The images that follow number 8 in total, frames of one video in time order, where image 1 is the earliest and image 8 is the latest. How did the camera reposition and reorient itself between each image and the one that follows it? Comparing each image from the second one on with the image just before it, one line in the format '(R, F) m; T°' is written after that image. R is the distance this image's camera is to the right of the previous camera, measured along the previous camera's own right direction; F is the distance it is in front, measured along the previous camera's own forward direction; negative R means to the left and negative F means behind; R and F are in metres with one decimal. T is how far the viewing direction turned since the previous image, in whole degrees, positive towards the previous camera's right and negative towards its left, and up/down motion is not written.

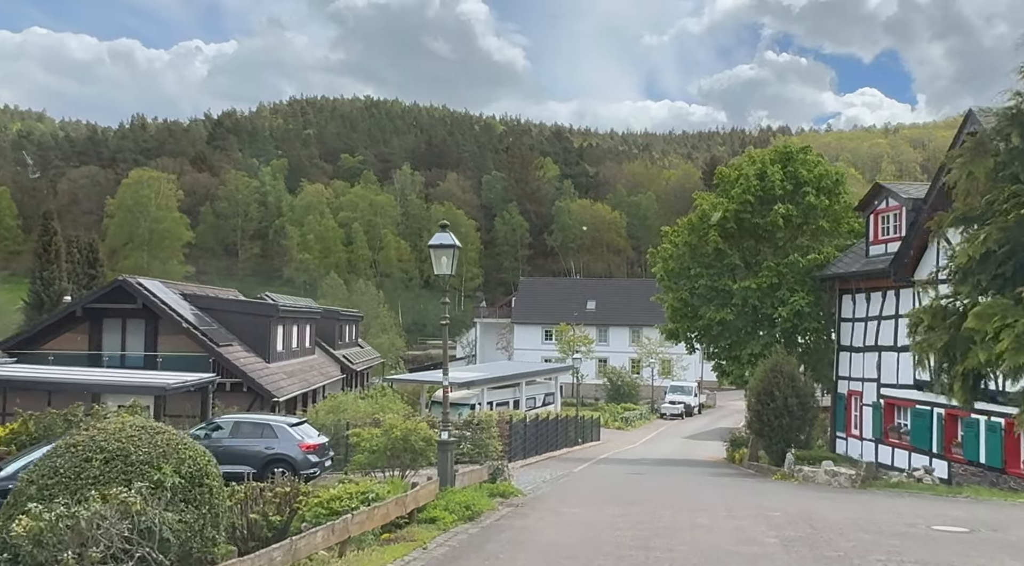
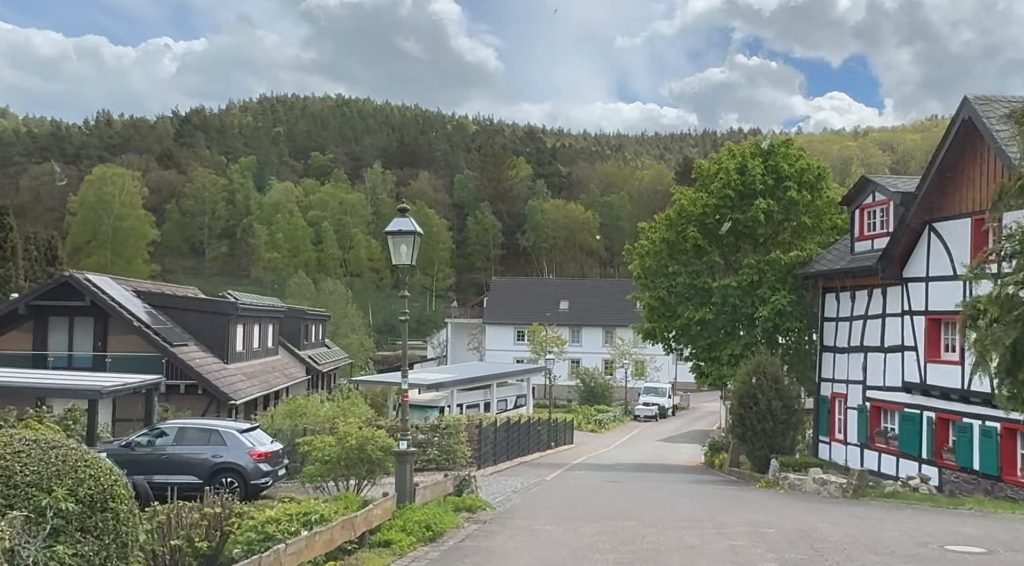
(+0.1, +1.3) m; +2°
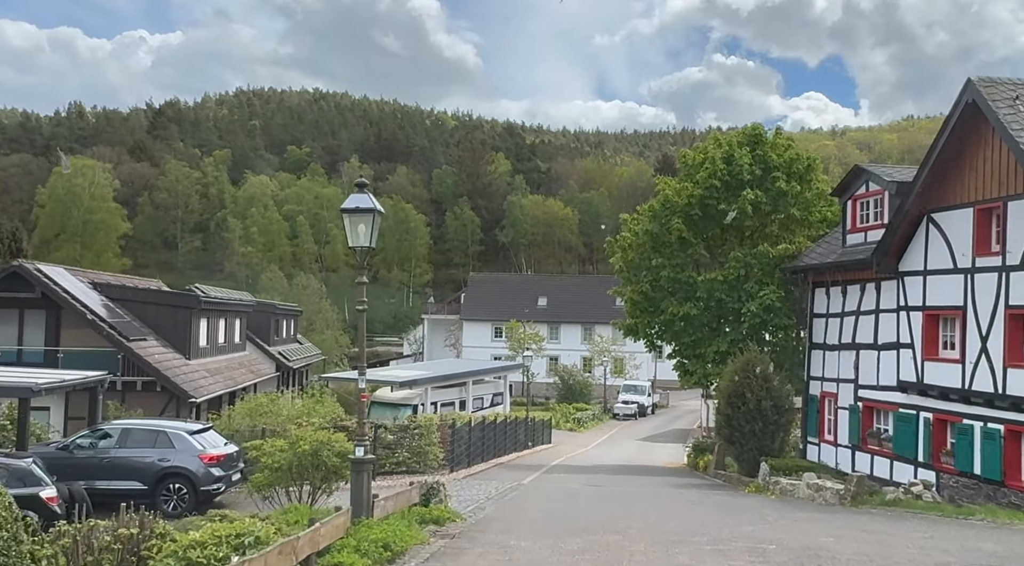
(+0.1, +1.3) m; +1°
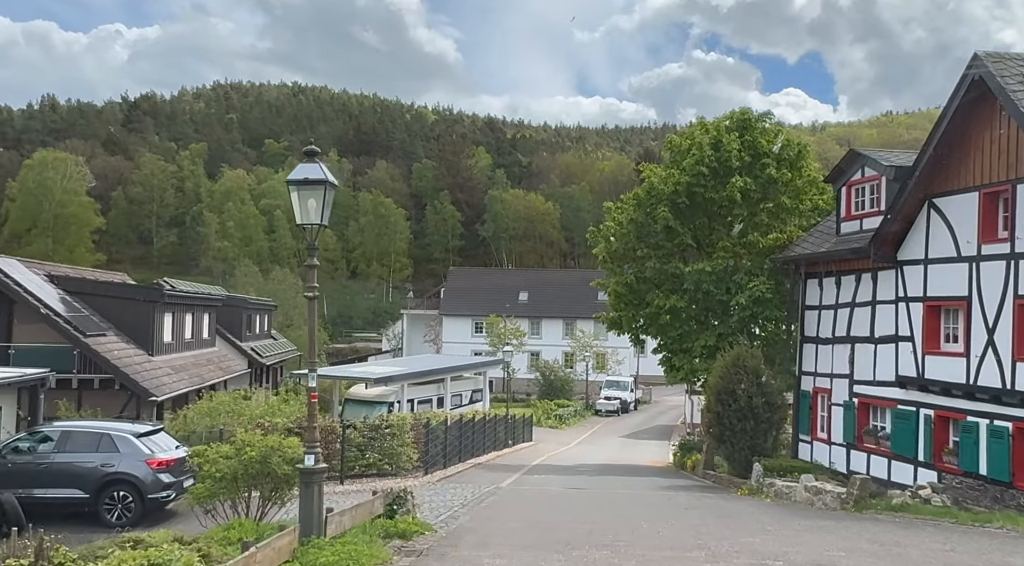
(+0.1, +1.3) m; +1°
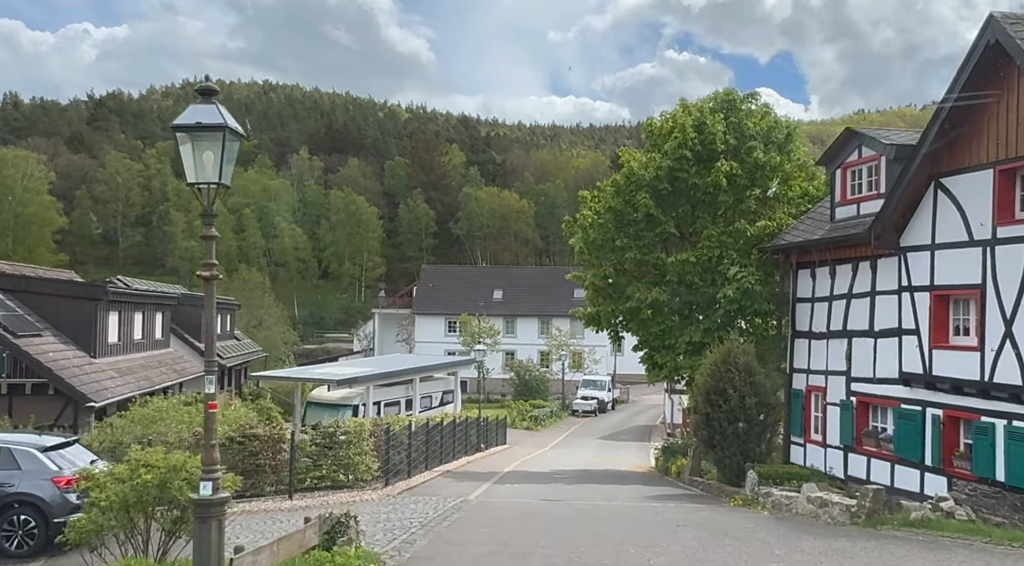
(+0.1, +1.9) m; +1°
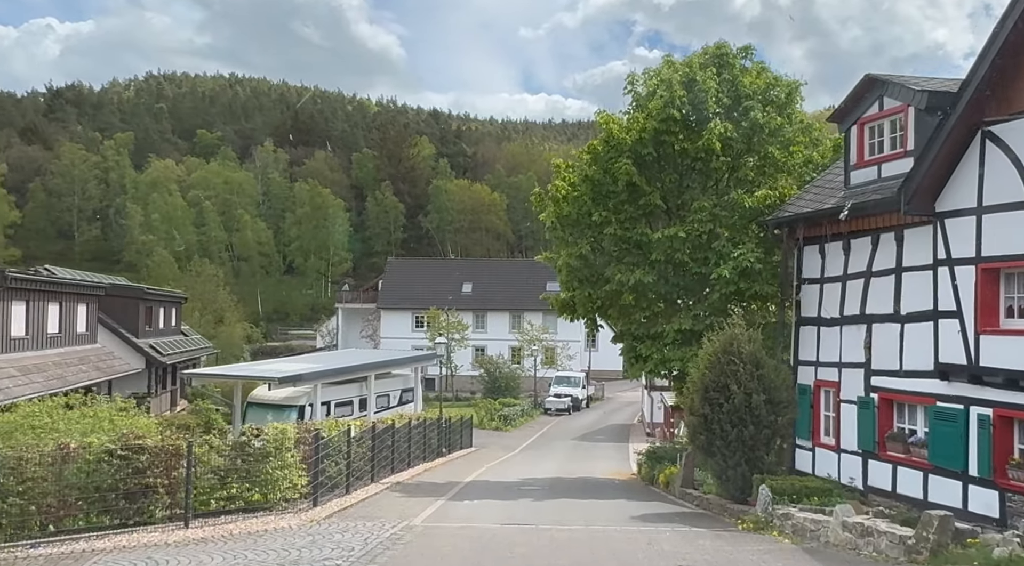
(+0.3, +3.4) m; +2°
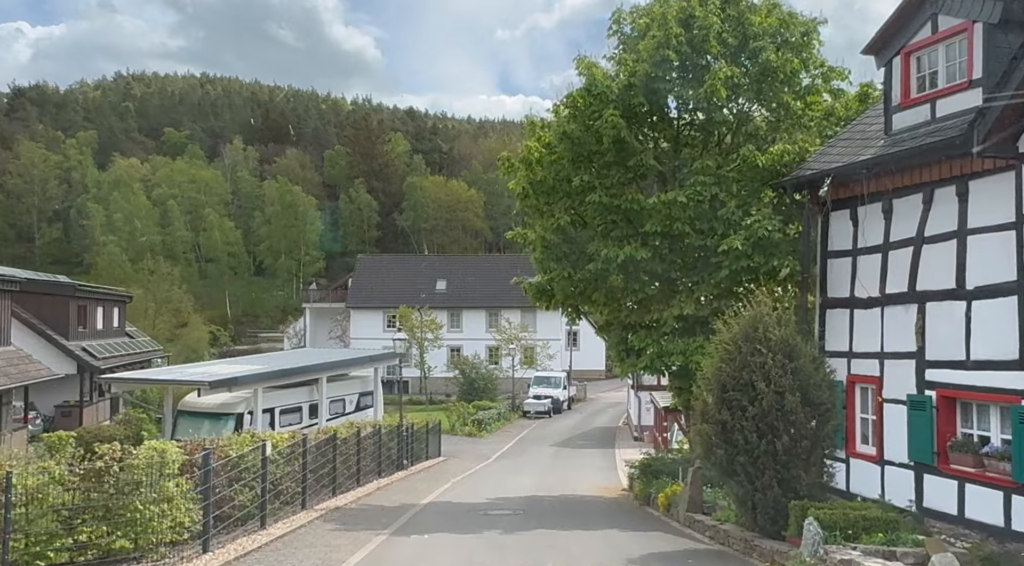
(+0.3, +3.8) m; +1°
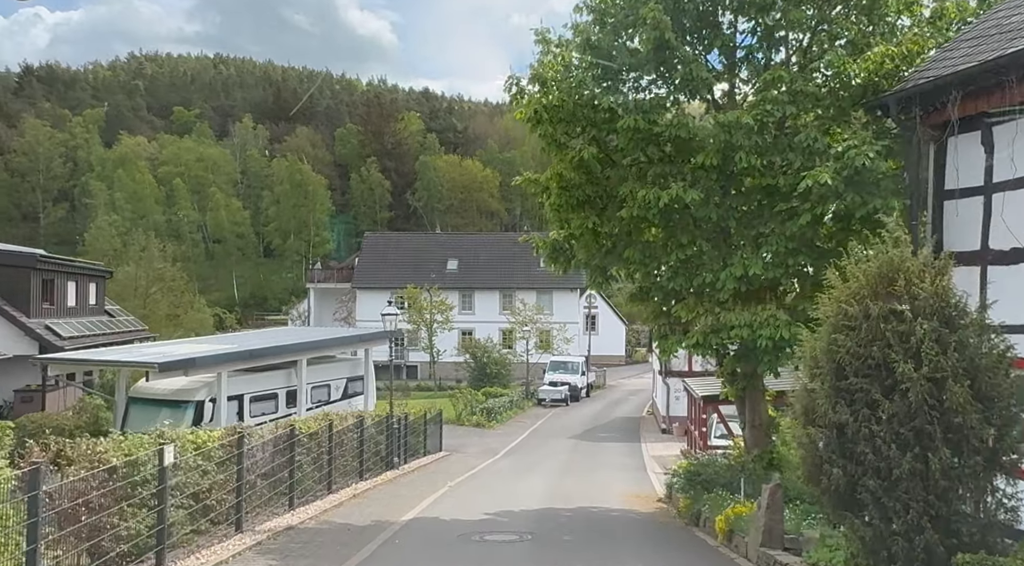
(+0.1, +4.2) m; -1°
